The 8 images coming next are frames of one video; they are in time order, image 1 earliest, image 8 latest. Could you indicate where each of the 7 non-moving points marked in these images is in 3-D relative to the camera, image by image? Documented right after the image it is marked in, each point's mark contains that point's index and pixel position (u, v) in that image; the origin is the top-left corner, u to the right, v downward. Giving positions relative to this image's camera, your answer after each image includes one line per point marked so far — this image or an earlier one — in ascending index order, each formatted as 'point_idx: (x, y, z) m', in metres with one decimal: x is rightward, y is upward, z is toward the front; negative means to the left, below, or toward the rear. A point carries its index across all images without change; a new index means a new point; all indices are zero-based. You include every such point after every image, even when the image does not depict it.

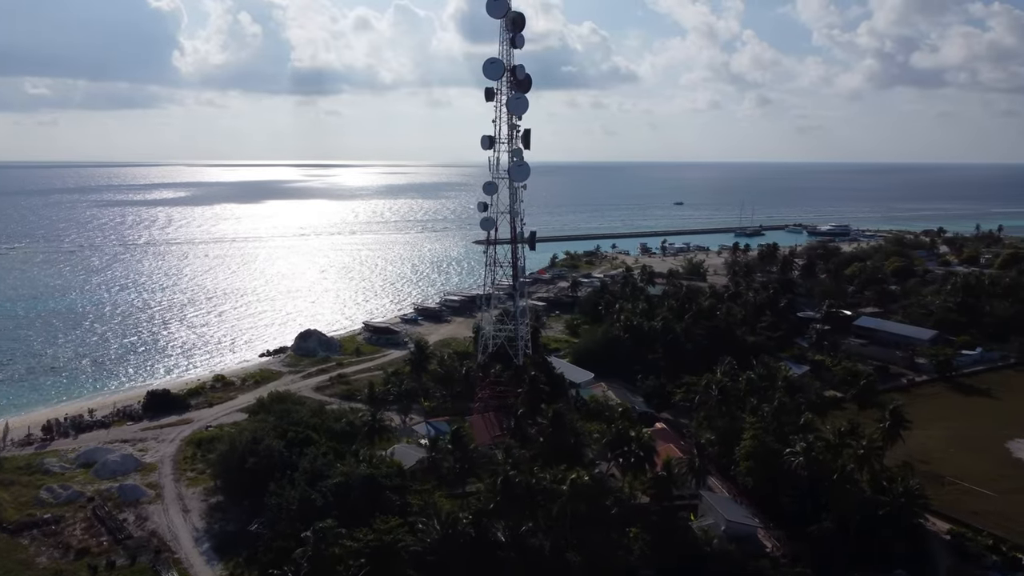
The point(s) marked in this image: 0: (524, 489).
0: (+0.3, -4.4, +14.8) m
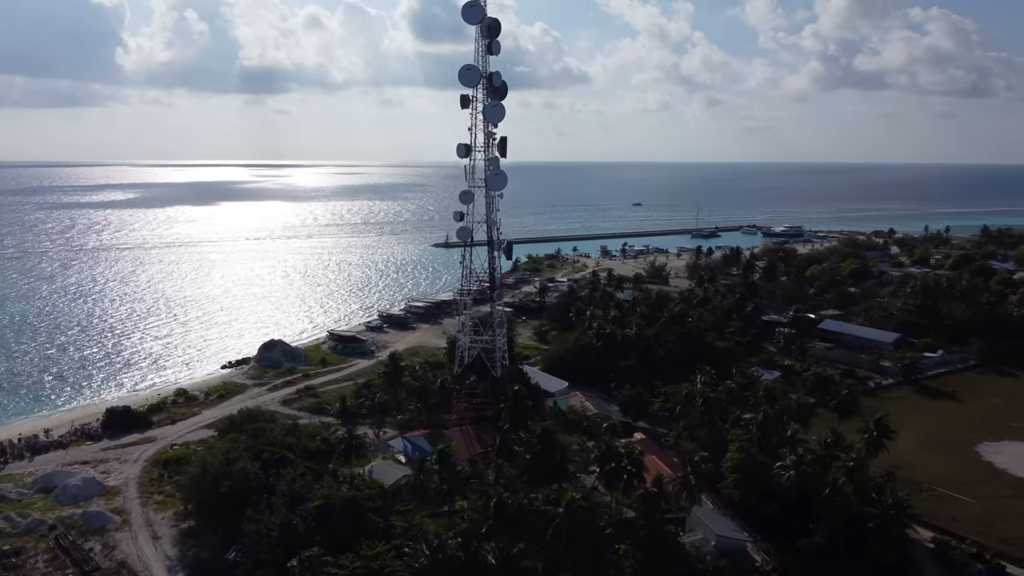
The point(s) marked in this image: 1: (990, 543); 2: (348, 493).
0: (+0.1, -4.7, +14.5) m
1: (+11.4, -6.1, +16.3) m
2: (-4.0, -5.1, +17.0) m
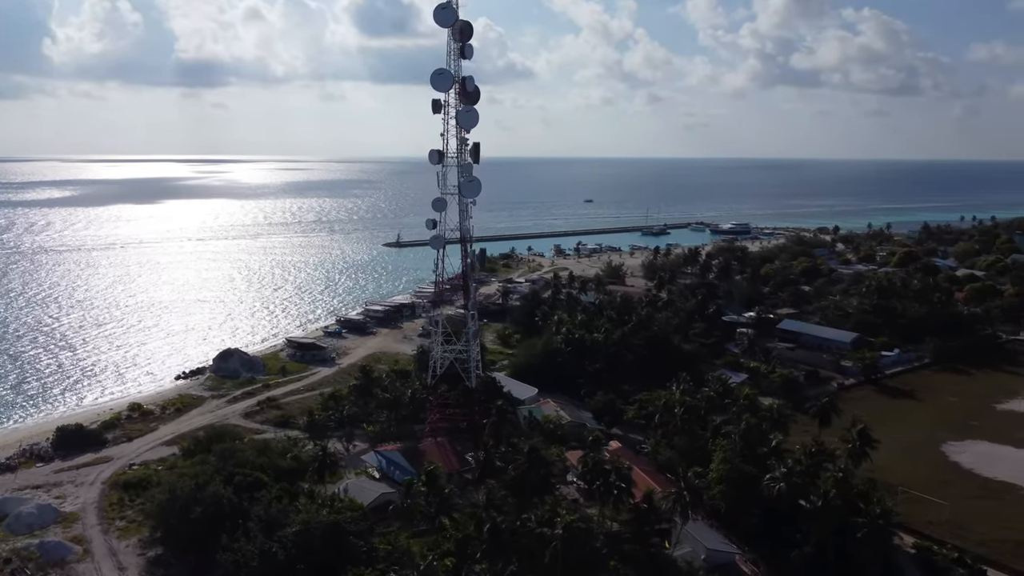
0: (-0.1, -5.0, +14.1) m
1: (+11.1, -6.3, +16.7) m
2: (-4.4, -5.5, +16.4) m
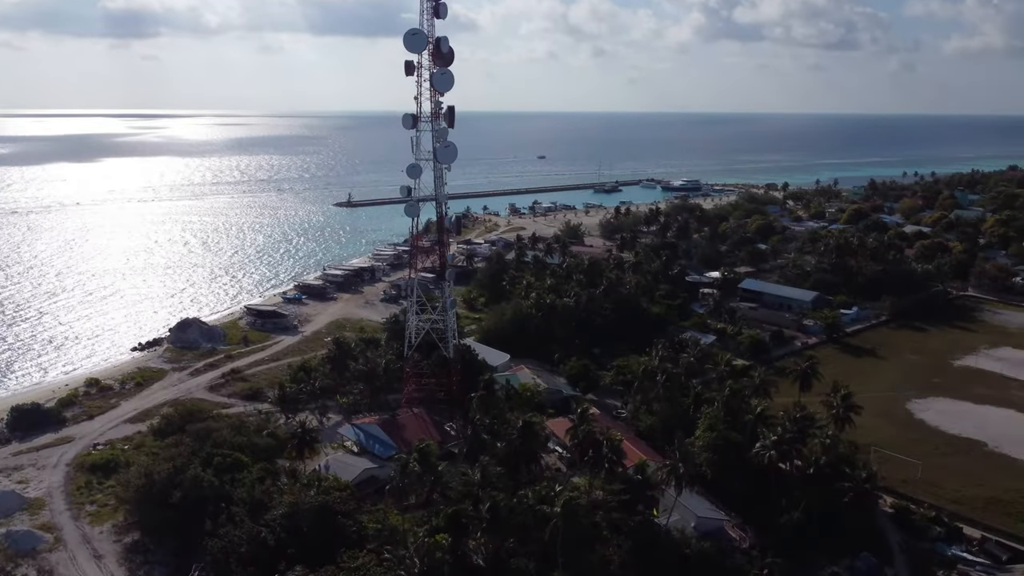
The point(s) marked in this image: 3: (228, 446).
0: (-0.1, -4.5, +14.0) m
1: (+10.8, -5.4, +17.3) m
2: (-4.6, -4.9, +16.0) m
3: (-8.0, -4.5, +19.5) m
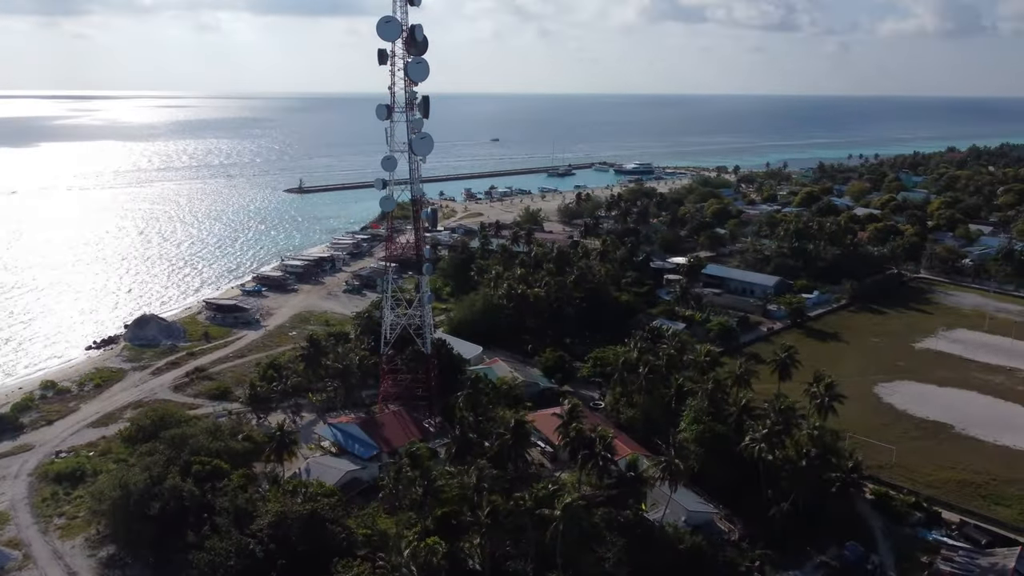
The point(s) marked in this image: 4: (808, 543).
0: (-0.2, -4.5, +13.9) m
1: (+10.6, -5.2, +17.8) m
2: (-4.7, -4.9, +15.6) m
3: (-8.4, -4.6, +18.9) m
4: (+6.8, -5.9, +15.7) m
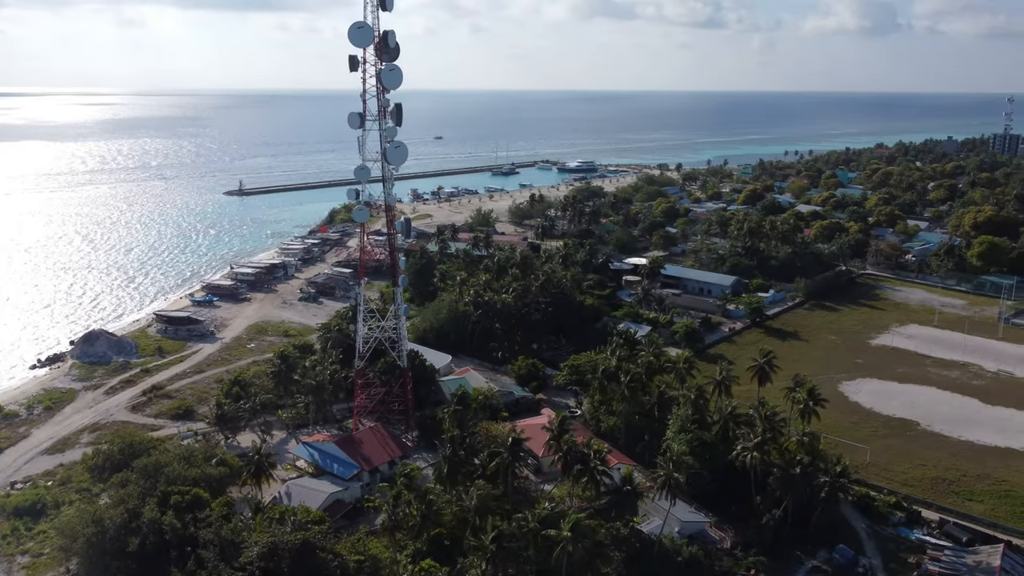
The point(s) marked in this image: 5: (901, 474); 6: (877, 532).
0: (-0.2, -4.9, +13.7) m
1: (+10.3, -5.4, +18.4) m
2: (-4.8, -5.4, +15.1) m
3: (-8.7, -5.1, +18.1) m
4: (+6.7, -6.1, +16.0) m
5: (+11.1, -5.3, +19.5) m
6: (+8.7, -5.8, +16.3) m
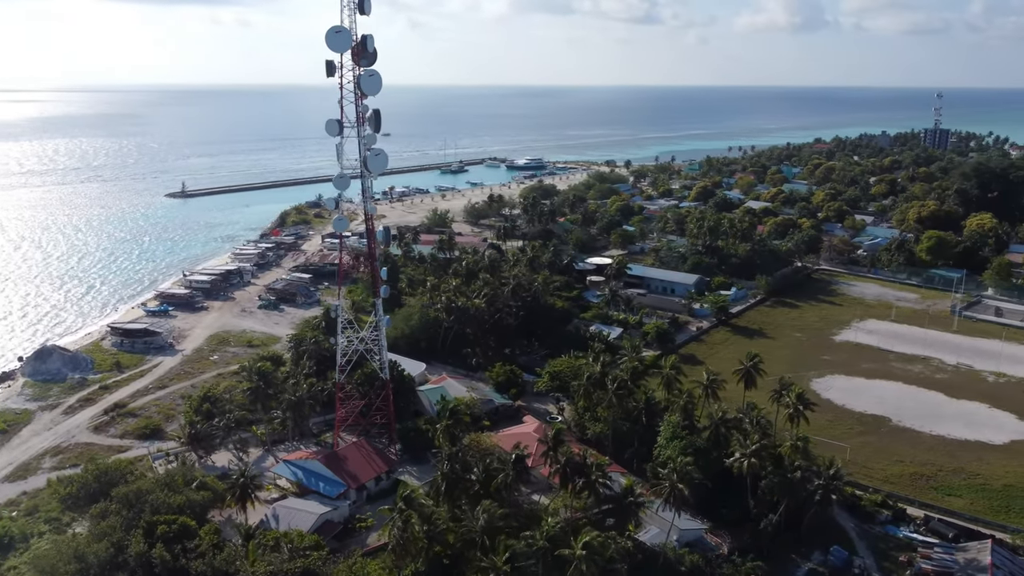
0: (0.0, -5.3, +13.6) m
1: (+10.1, -5.5, +19.0) m
2: (-4.7, -5.9, +14.7) m
3: (-8.8, -5.6, +17.5) m
4: (+6.7, -6.3, +16.4) m
5: (+10.9, -5.4, +20.1) m
6: (+8.7, -6.0, +16.8) m
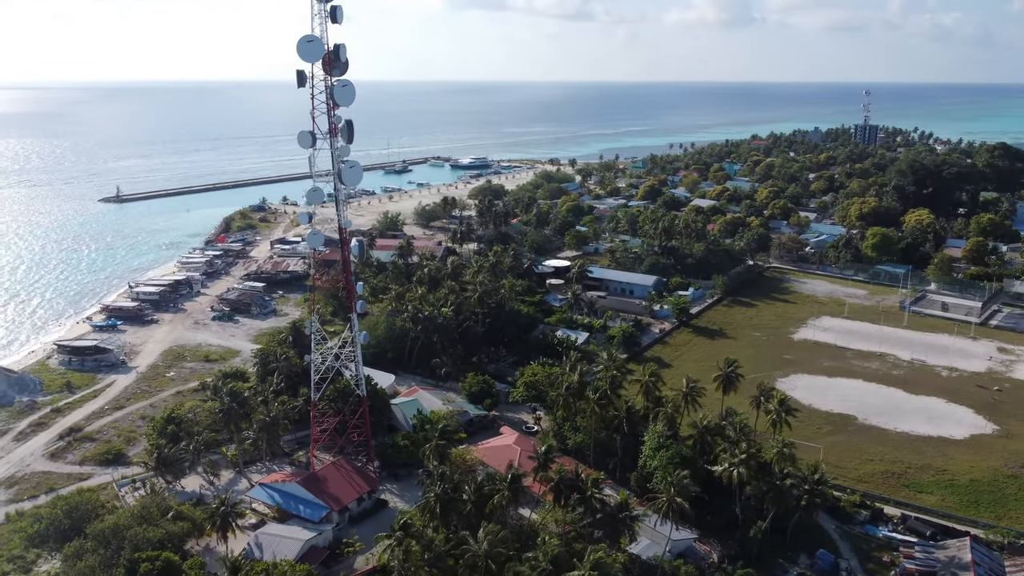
0: (0.0, -5.7, +13.6) m
1: (+9.8, -5.7, +19.7) m
2: (-4.7, -6.4, +14.4) m
3: (-9.0, -6.3, +16.8) m
4: (+6.6, -6.6, +16.8) m
5: (+10.4, -5.5, +20.8) m
6: (+8.5, -6.2, +17.4) m
